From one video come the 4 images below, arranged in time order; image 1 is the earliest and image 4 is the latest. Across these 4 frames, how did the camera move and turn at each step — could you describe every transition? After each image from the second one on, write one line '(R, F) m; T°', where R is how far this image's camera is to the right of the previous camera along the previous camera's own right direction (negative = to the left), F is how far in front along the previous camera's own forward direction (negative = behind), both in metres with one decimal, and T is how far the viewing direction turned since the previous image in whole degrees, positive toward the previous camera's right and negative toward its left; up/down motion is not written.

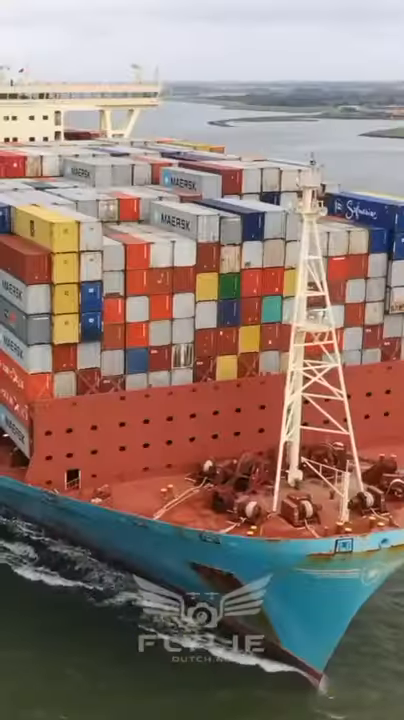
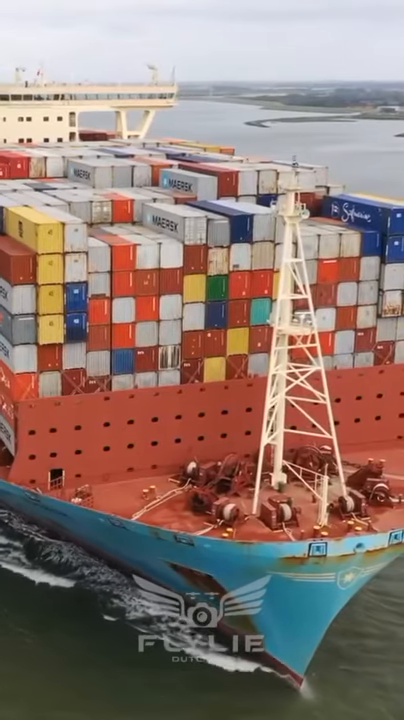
(+1.0, 0.0) m; -2°
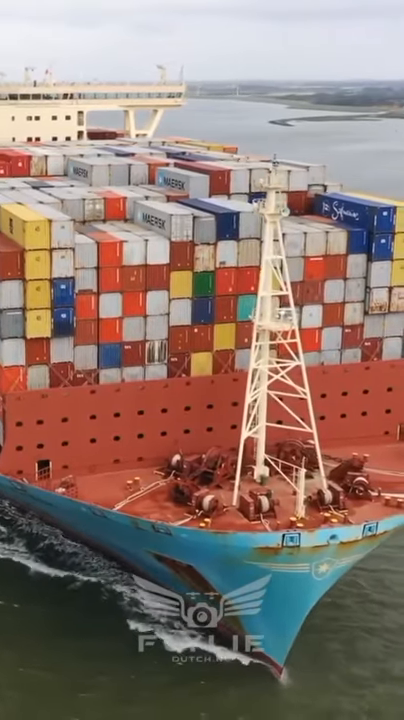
(+0.8, -0.4) m; -2°
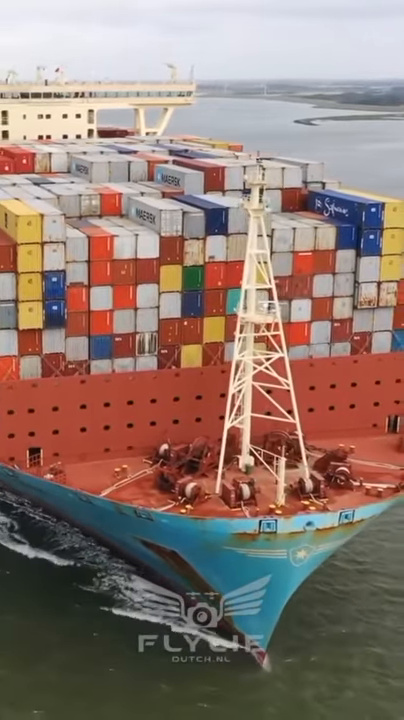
(+0.8, -0.5) m; -2°
